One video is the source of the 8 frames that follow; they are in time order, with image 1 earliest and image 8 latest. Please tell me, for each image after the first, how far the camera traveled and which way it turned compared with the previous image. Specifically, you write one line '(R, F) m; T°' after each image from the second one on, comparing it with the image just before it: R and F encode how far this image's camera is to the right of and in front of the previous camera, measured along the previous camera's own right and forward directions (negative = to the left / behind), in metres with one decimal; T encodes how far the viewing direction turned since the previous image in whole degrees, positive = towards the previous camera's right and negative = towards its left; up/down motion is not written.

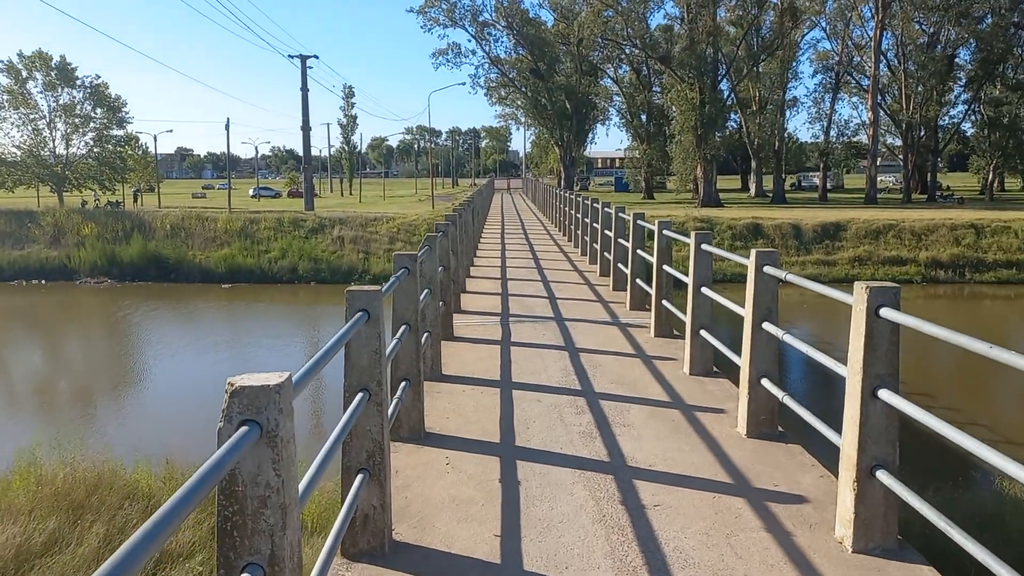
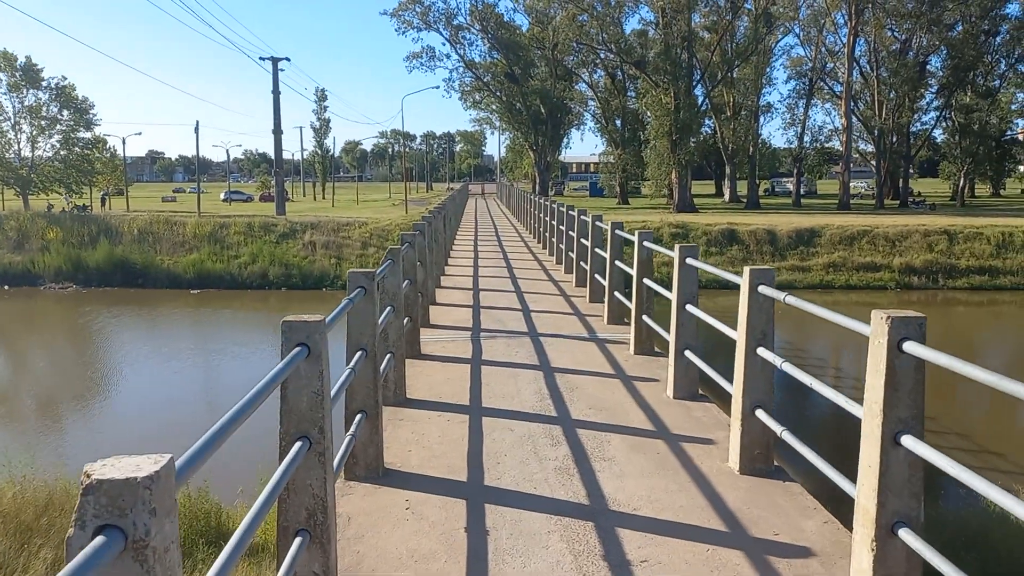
(0.0, +0.2) m; +2°
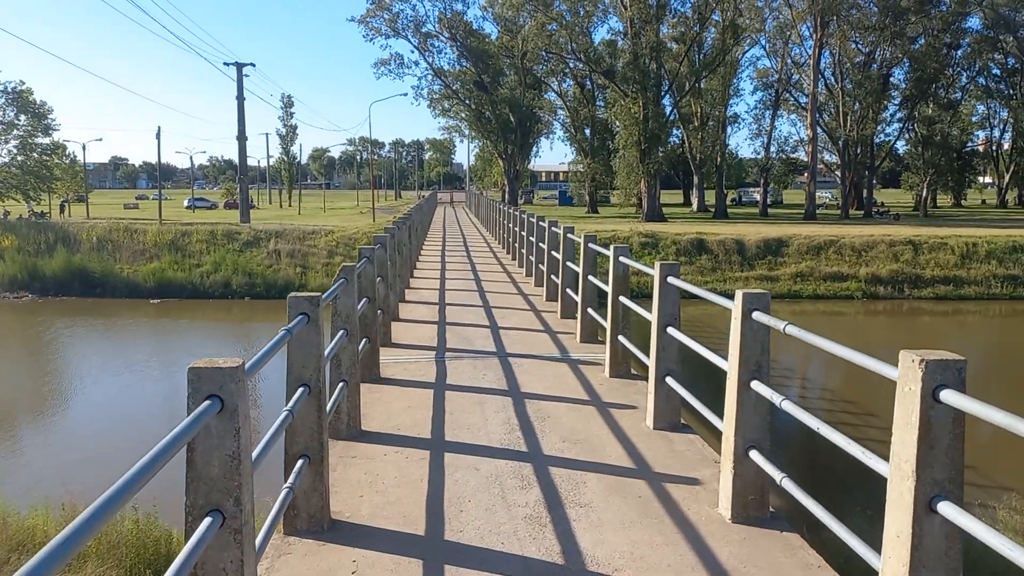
(0.0, +0.2) m; +2°
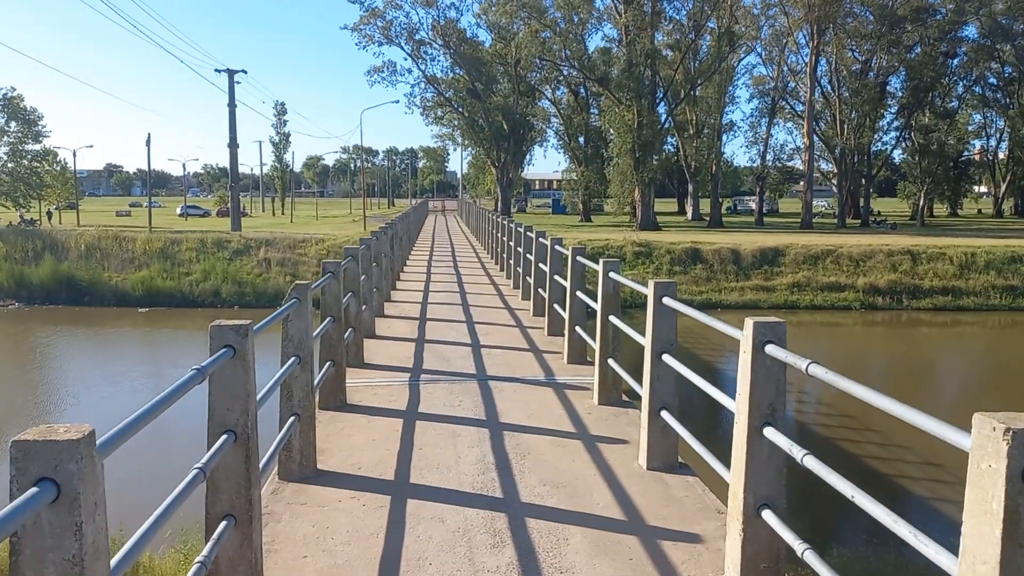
(0.0, +0.3) m; 0°
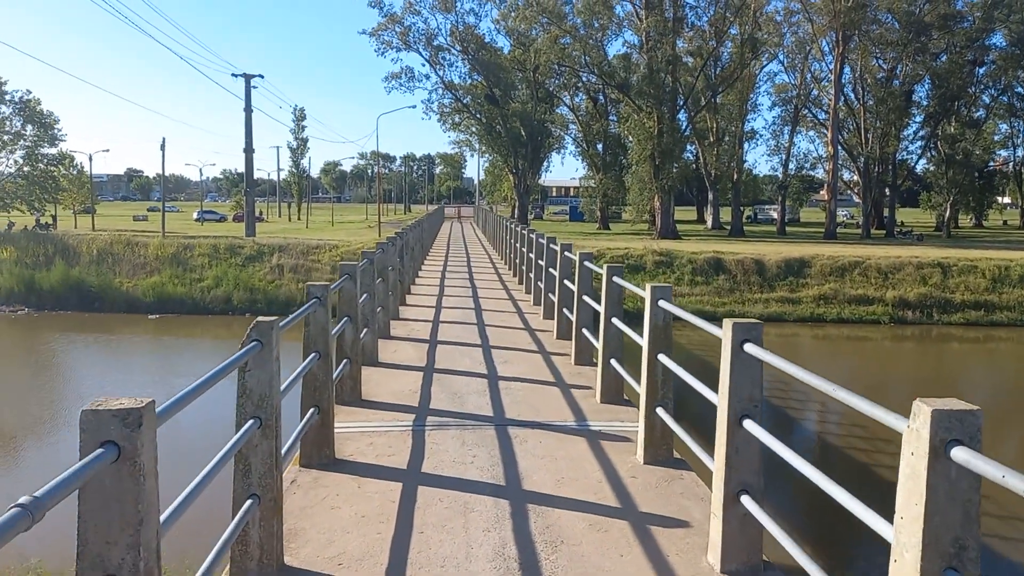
(0.0, +0.5) m; -1°
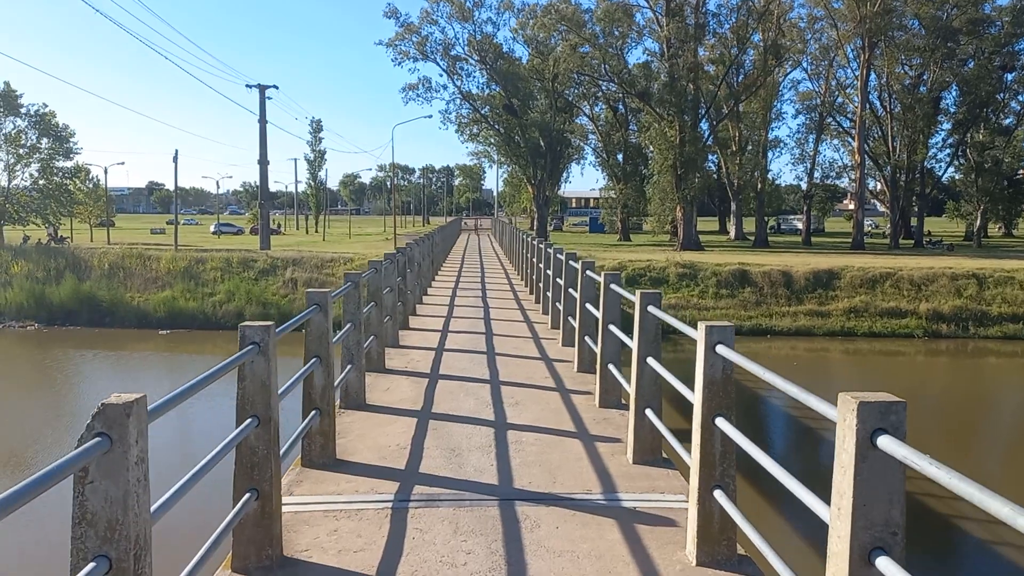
(0.0, +0.7) m; -1°
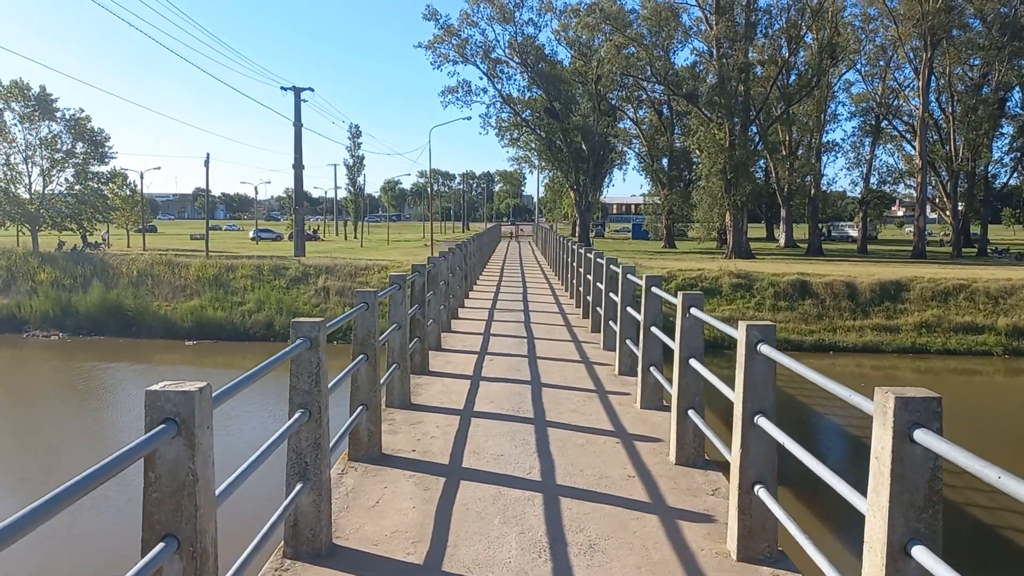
(-0.1, +1.3) m; -3°
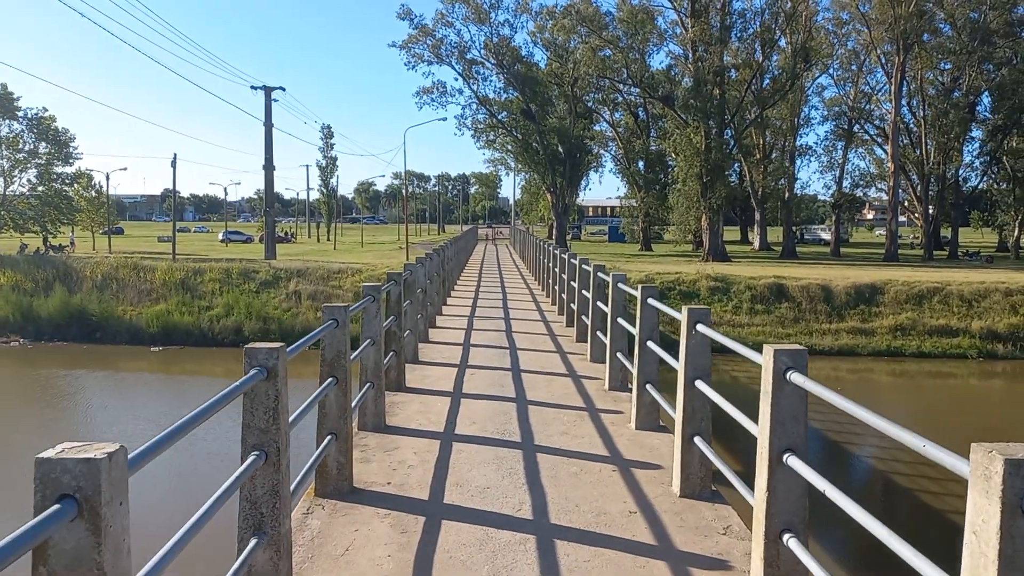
(0.0, +0.3) m; +2°
